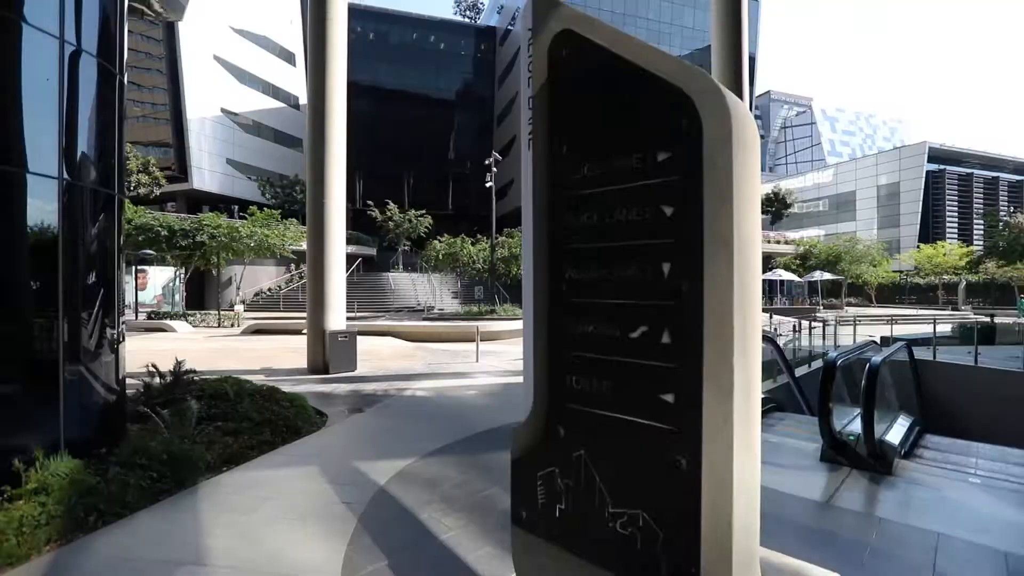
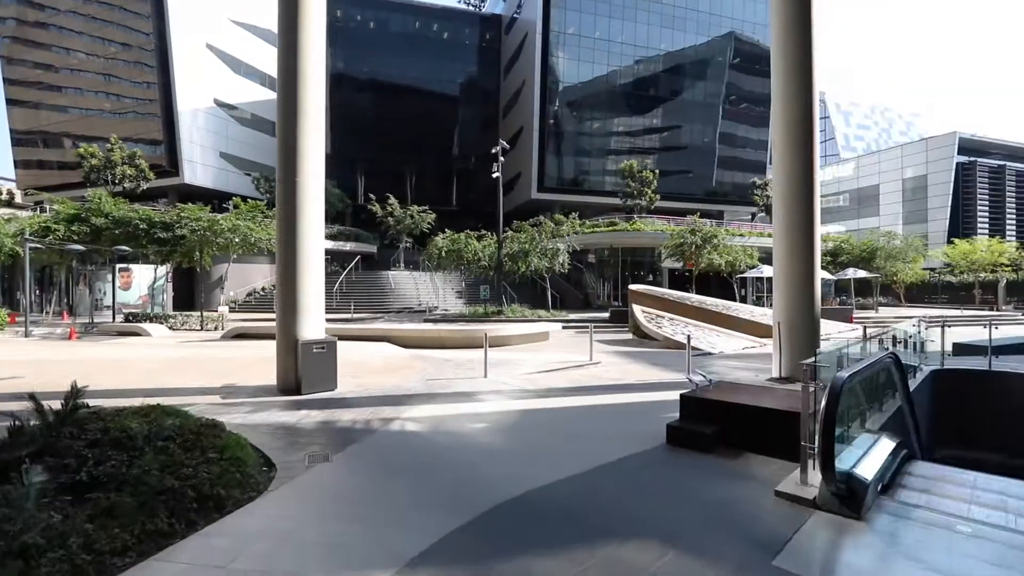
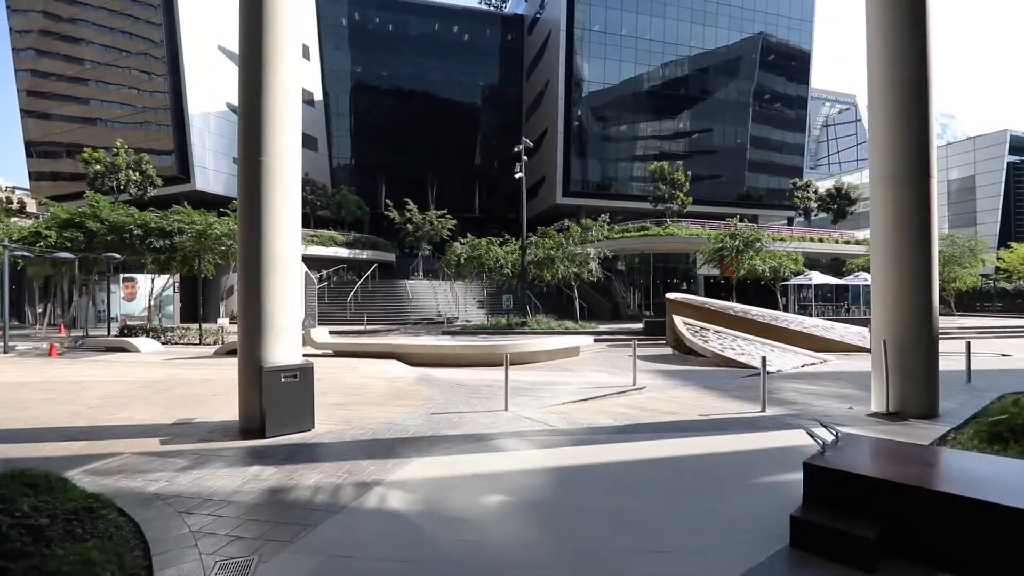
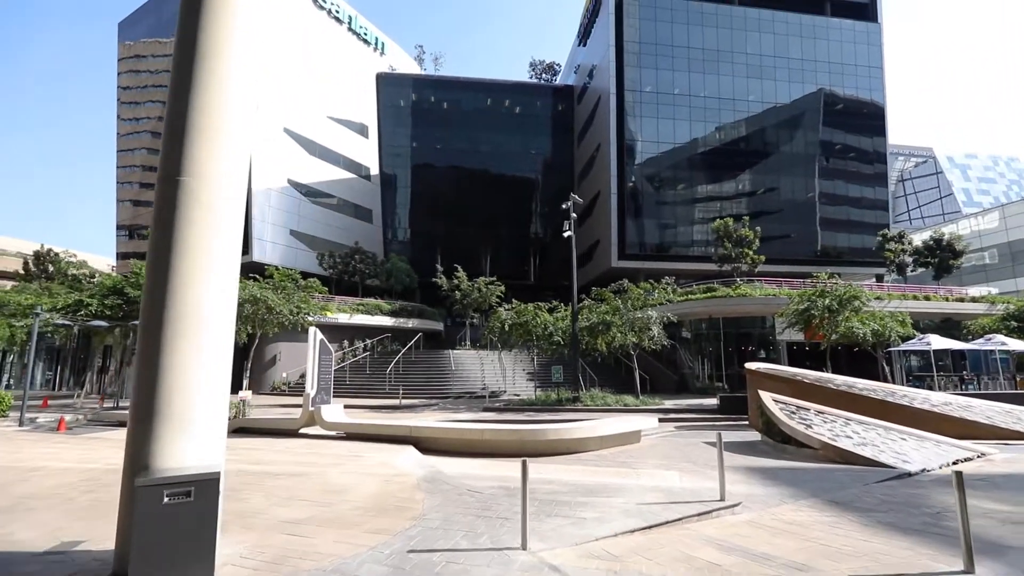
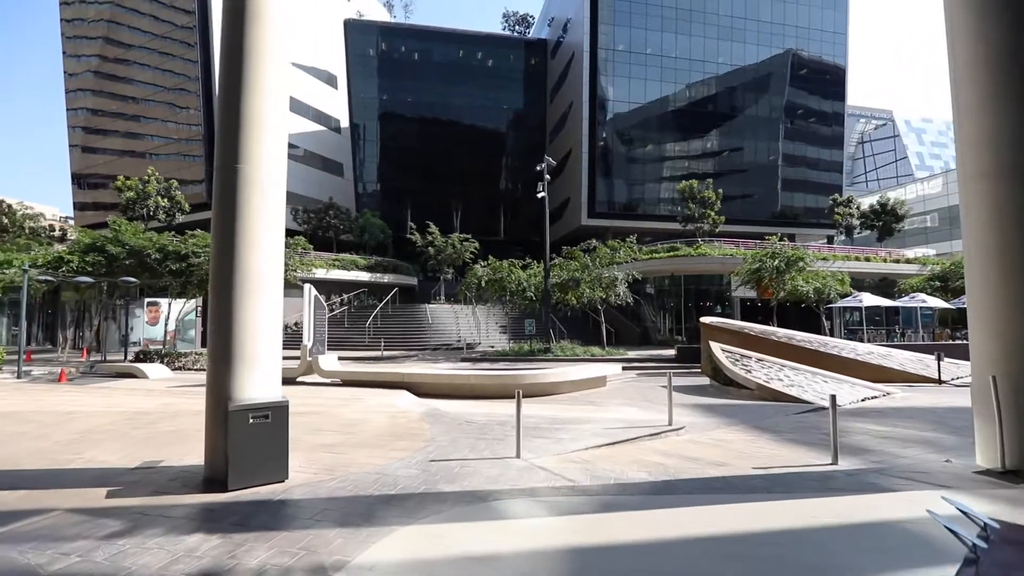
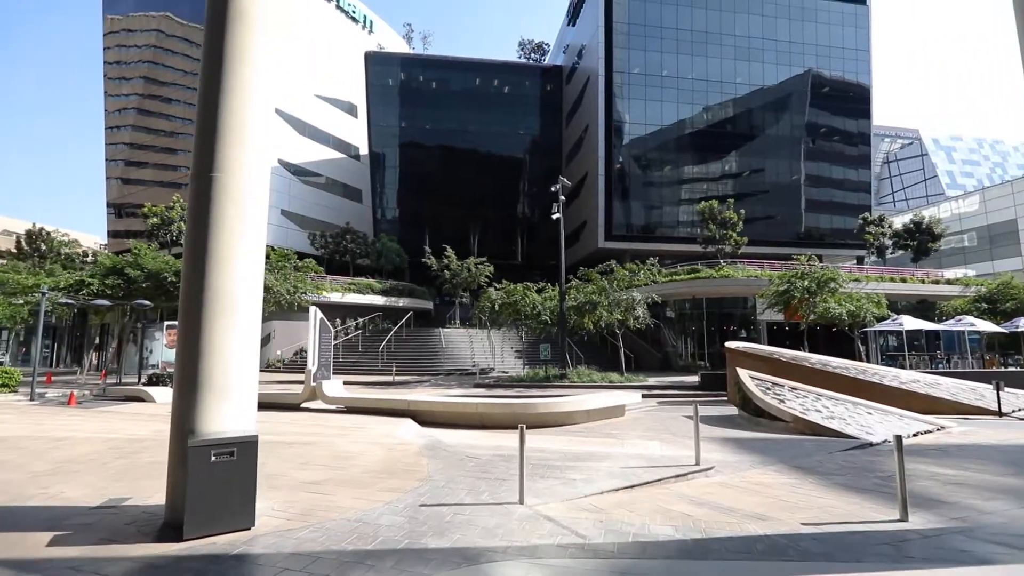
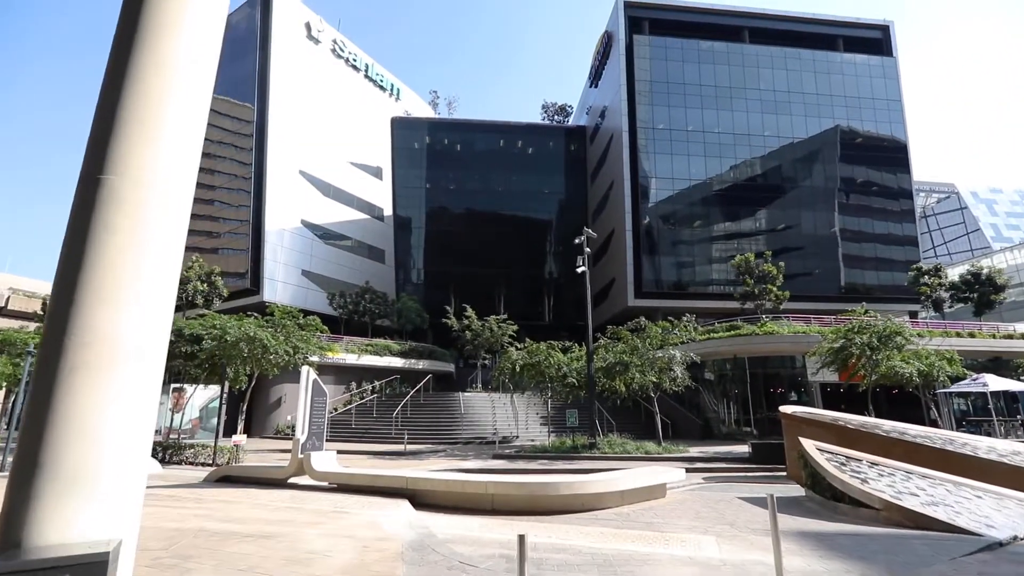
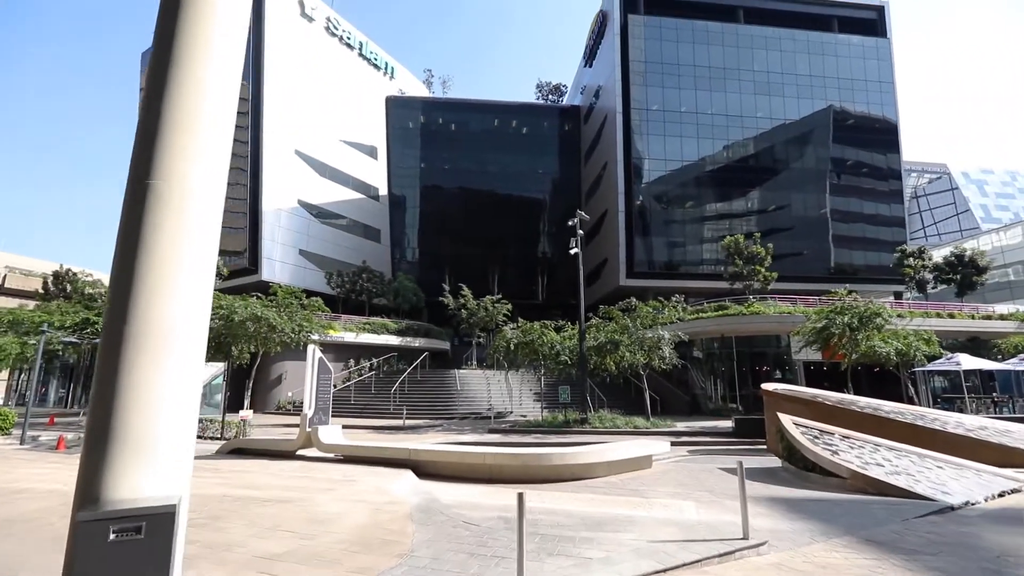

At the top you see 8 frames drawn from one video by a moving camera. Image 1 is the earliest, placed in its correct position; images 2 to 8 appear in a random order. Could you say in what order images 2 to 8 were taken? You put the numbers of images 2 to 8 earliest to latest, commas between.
2, 3, 5, 6, 4, 8, 7
